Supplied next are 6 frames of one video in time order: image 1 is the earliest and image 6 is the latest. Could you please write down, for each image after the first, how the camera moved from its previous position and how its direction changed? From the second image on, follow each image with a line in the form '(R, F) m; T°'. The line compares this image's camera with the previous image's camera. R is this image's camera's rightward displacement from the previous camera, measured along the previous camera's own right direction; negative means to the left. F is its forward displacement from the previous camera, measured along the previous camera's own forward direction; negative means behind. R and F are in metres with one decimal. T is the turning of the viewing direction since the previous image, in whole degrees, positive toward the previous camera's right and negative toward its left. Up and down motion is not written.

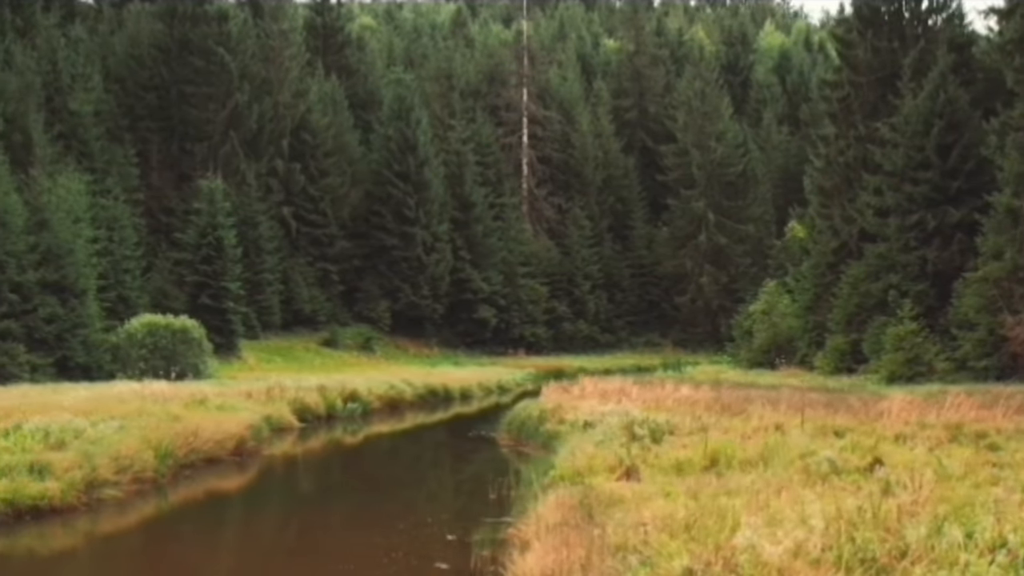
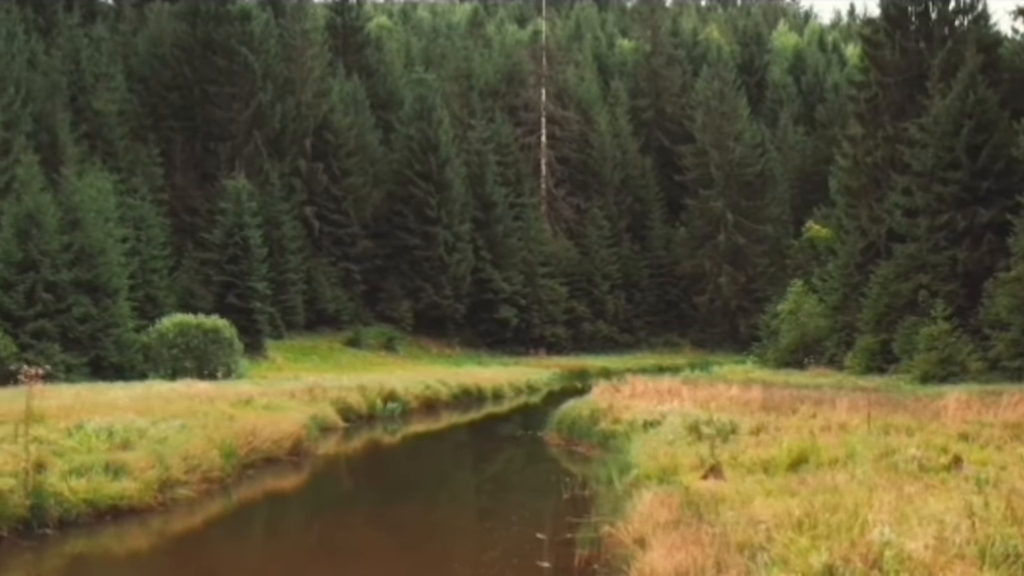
(-0.9, 0.0) m; 0°
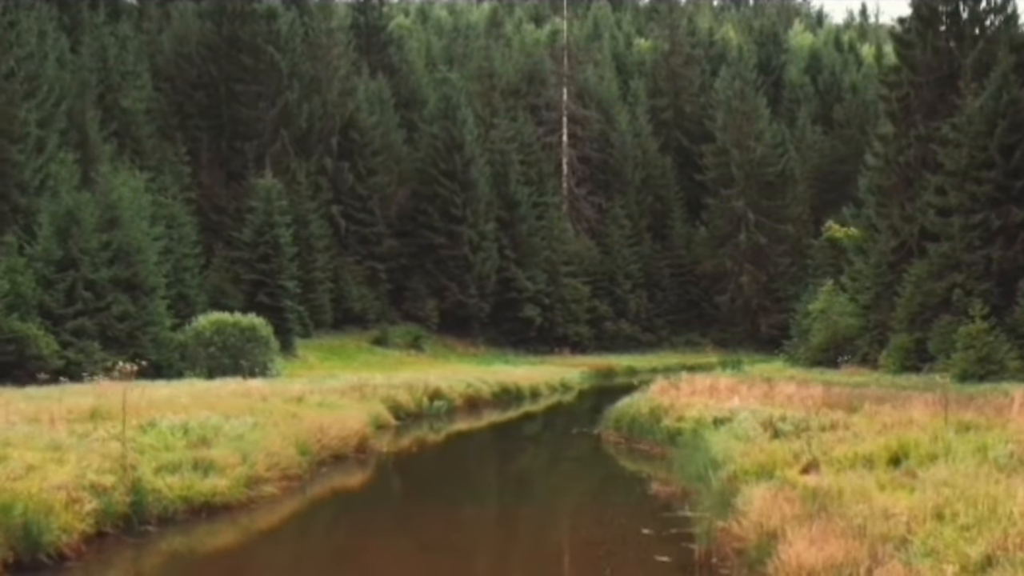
(-1.1, 0.0) m; 0°
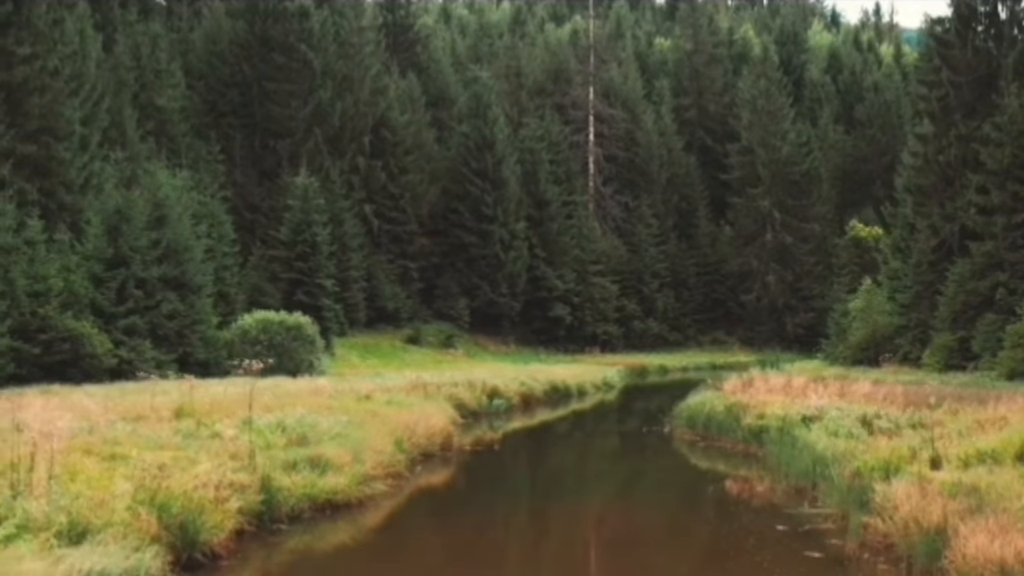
(-1.4, 0.0) m; +1°
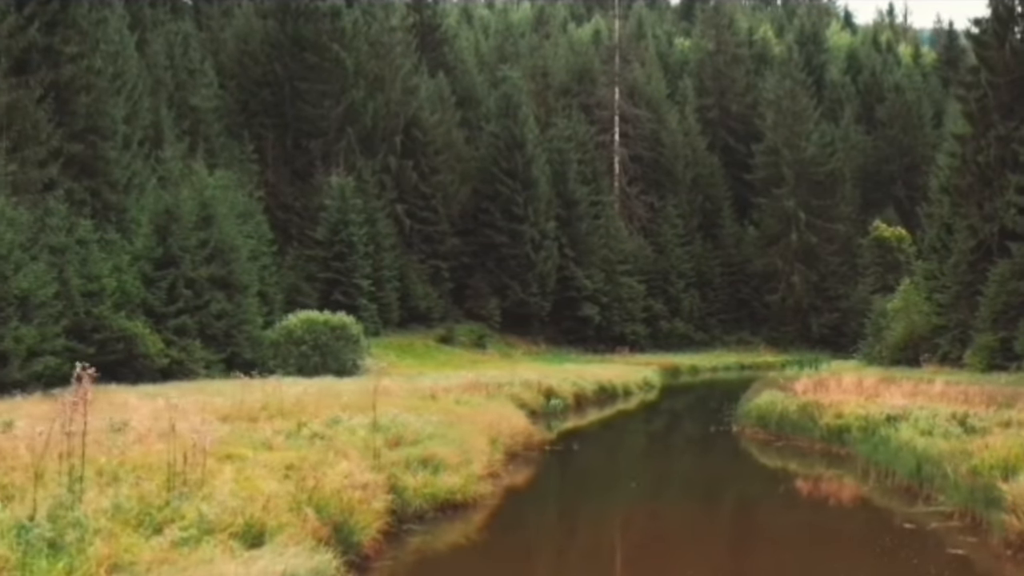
(-1.3, 0.0) m; +1°
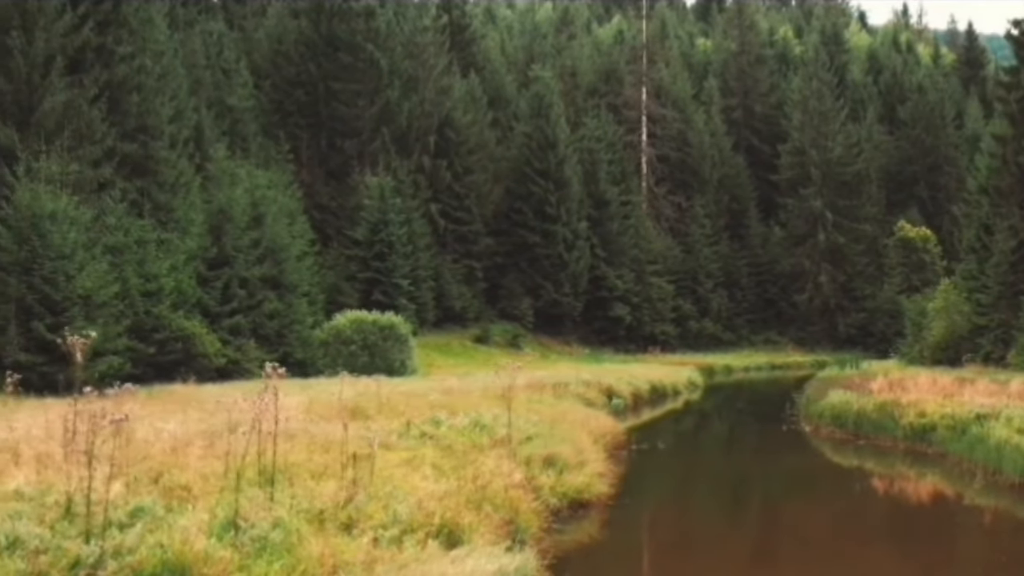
(-1.5, 0.0) m; +1°
